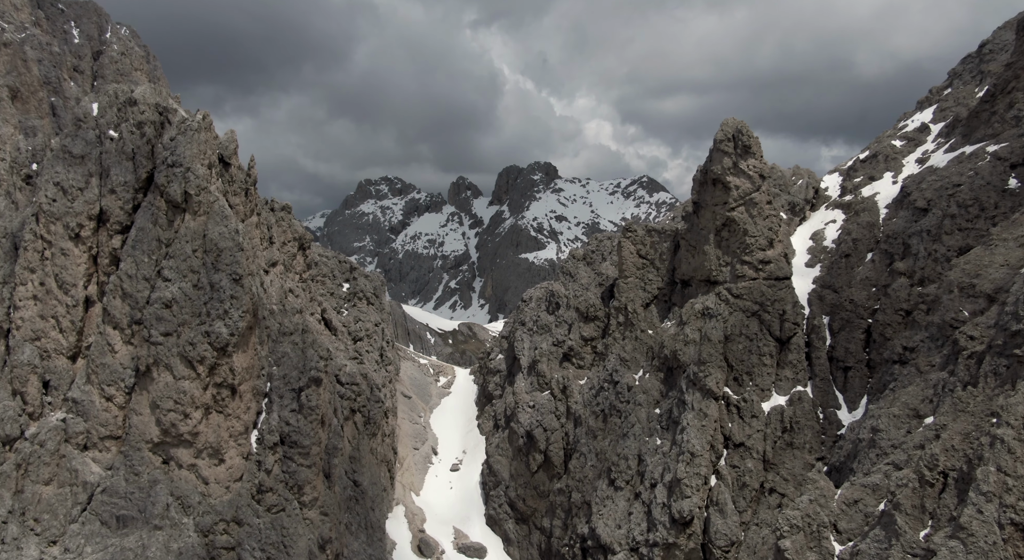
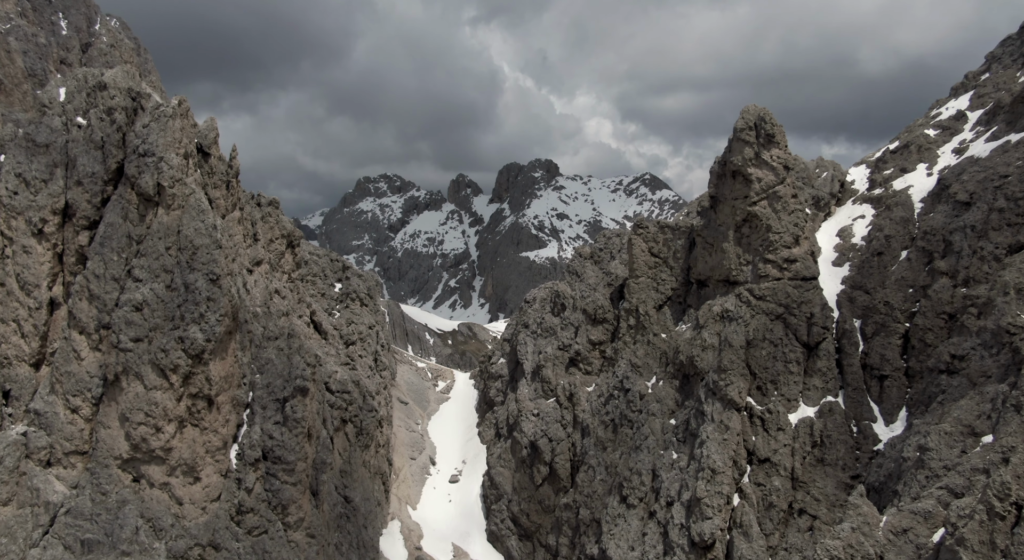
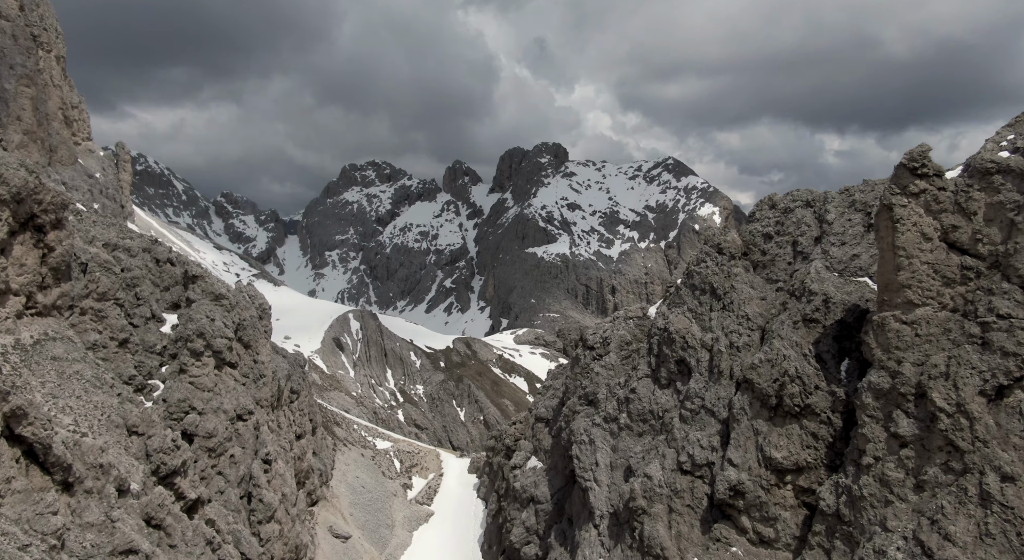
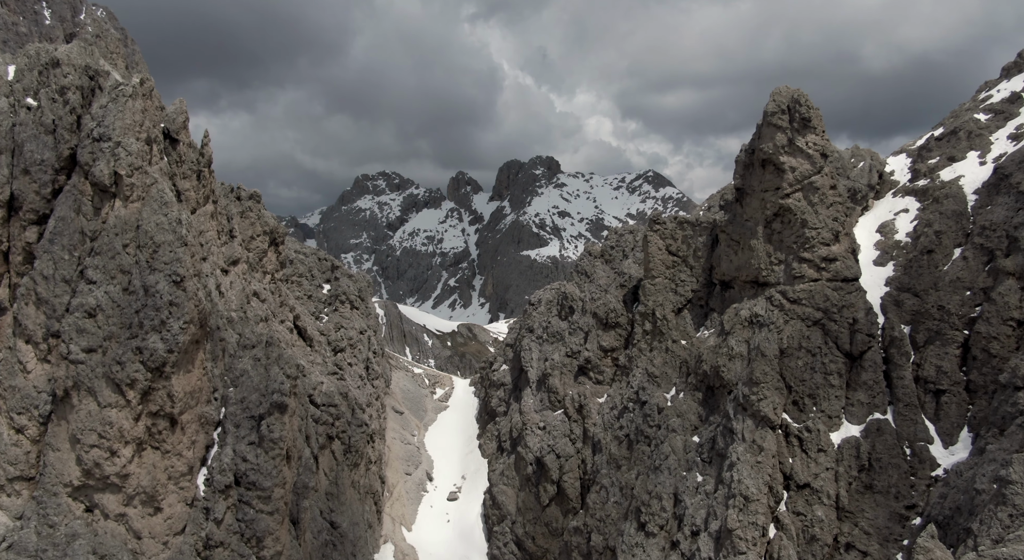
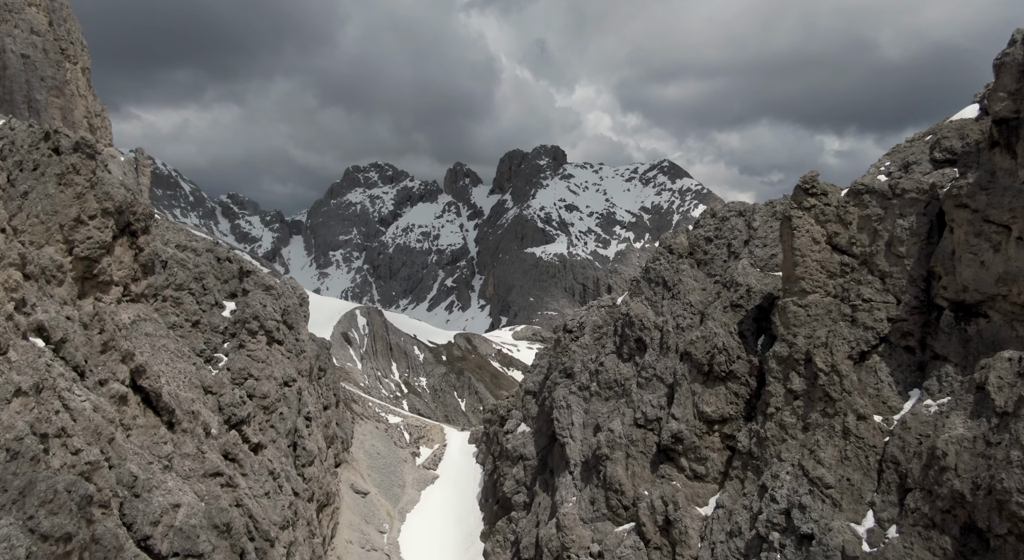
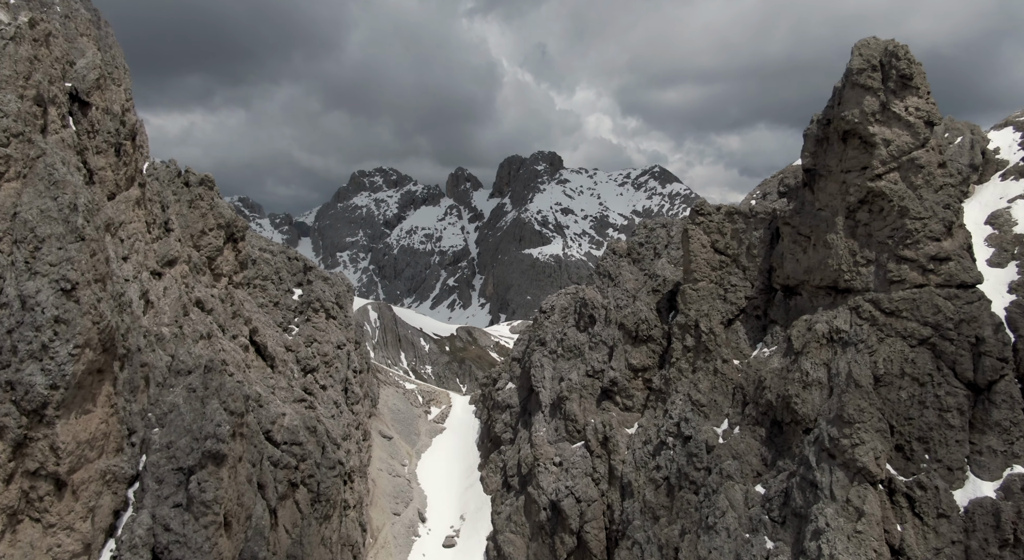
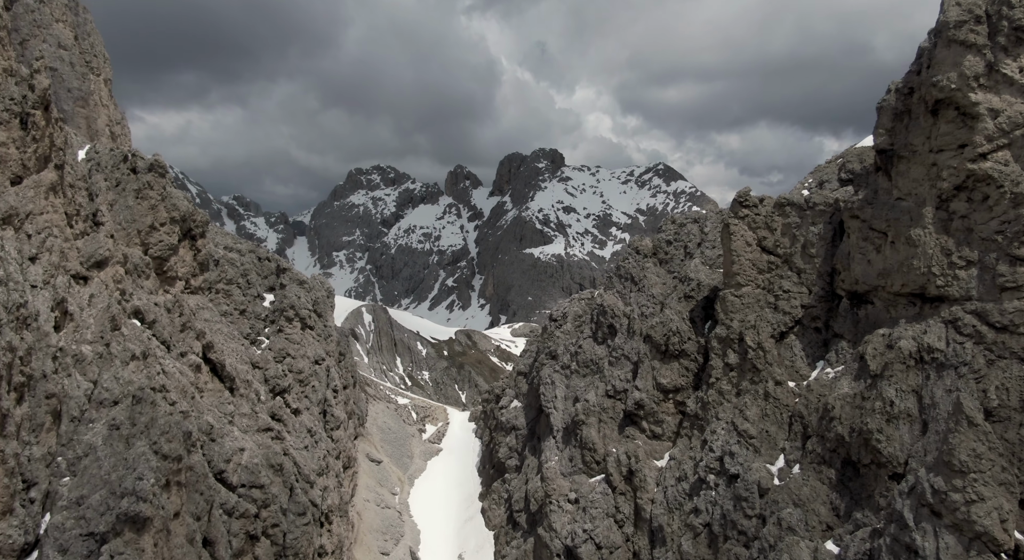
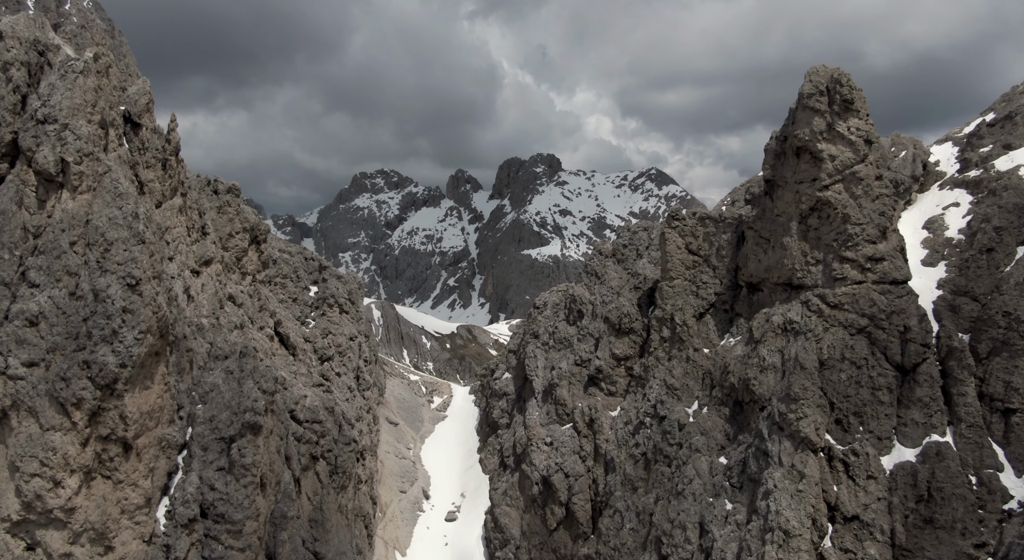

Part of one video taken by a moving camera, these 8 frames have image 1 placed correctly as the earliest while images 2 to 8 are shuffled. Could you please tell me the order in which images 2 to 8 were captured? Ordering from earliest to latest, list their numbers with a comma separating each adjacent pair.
2, 4, 8, 6, 7, 5, 3
